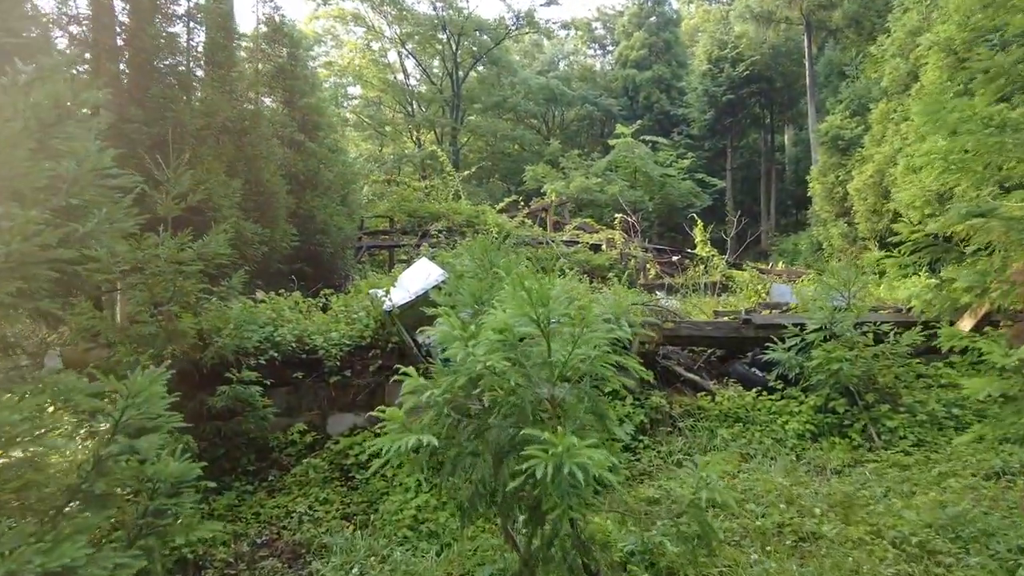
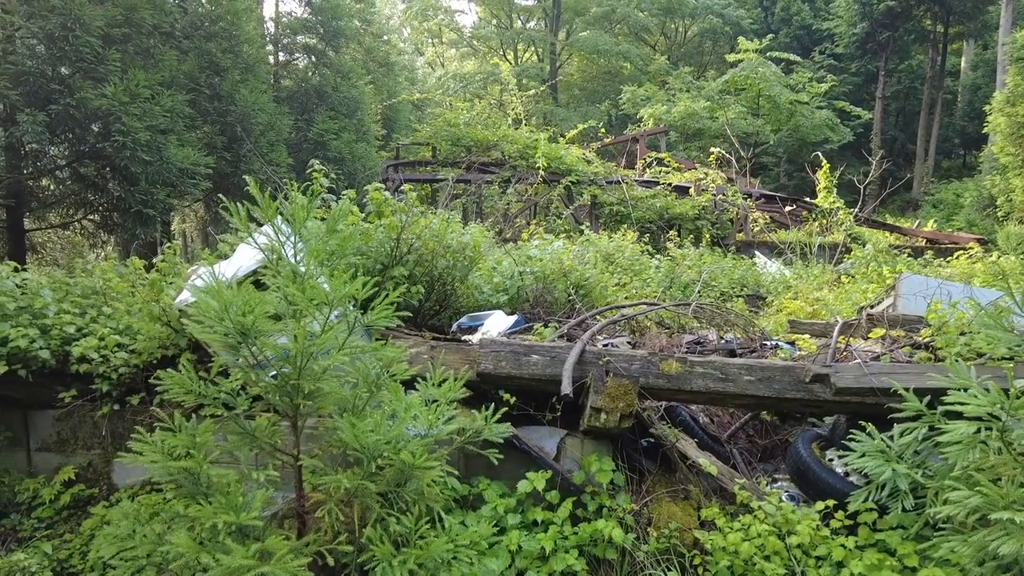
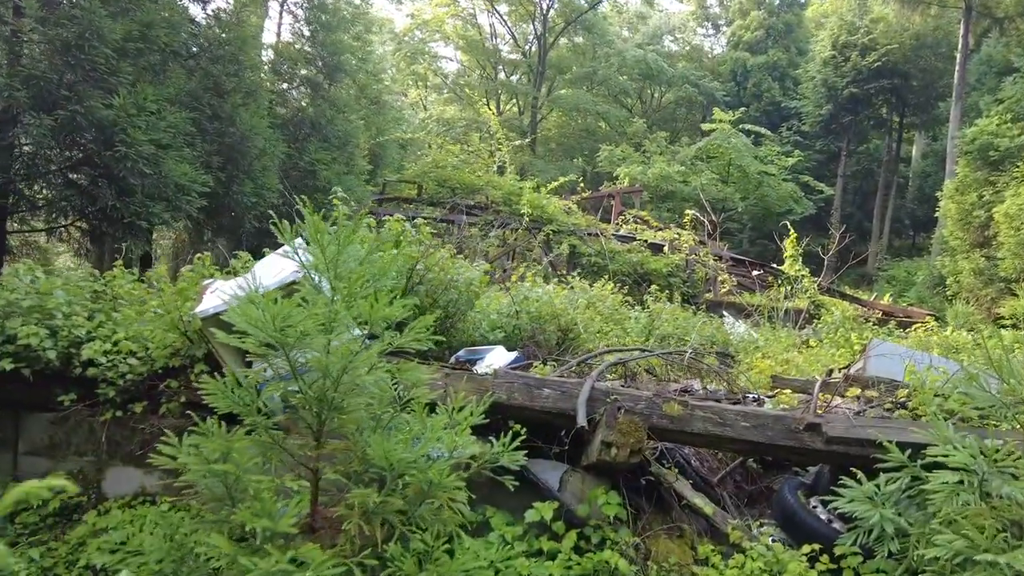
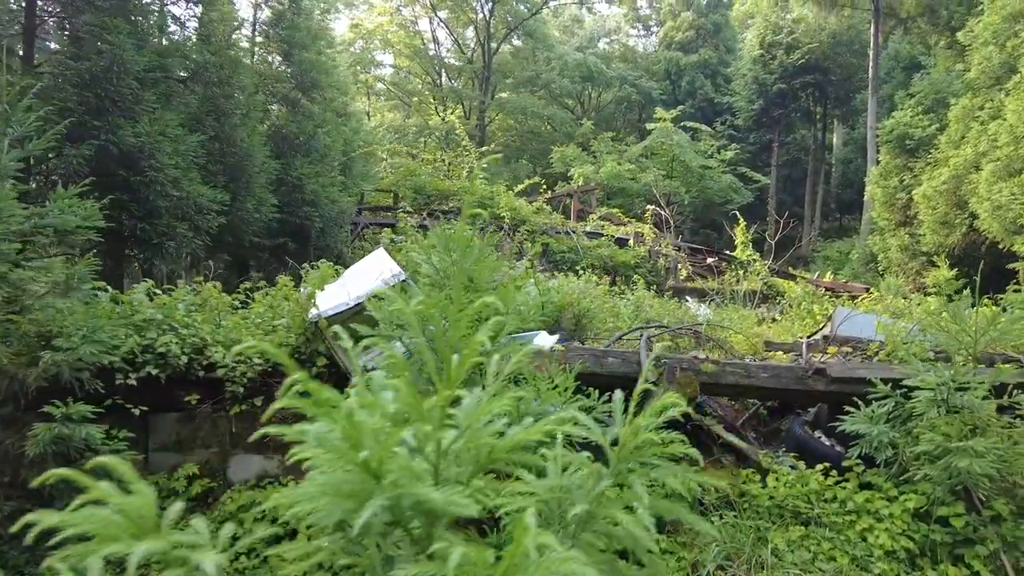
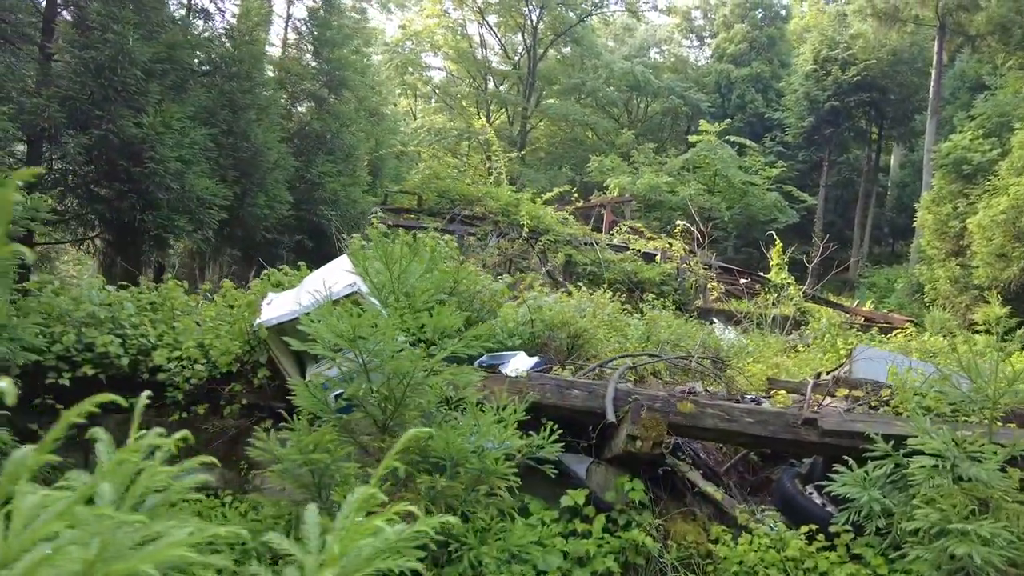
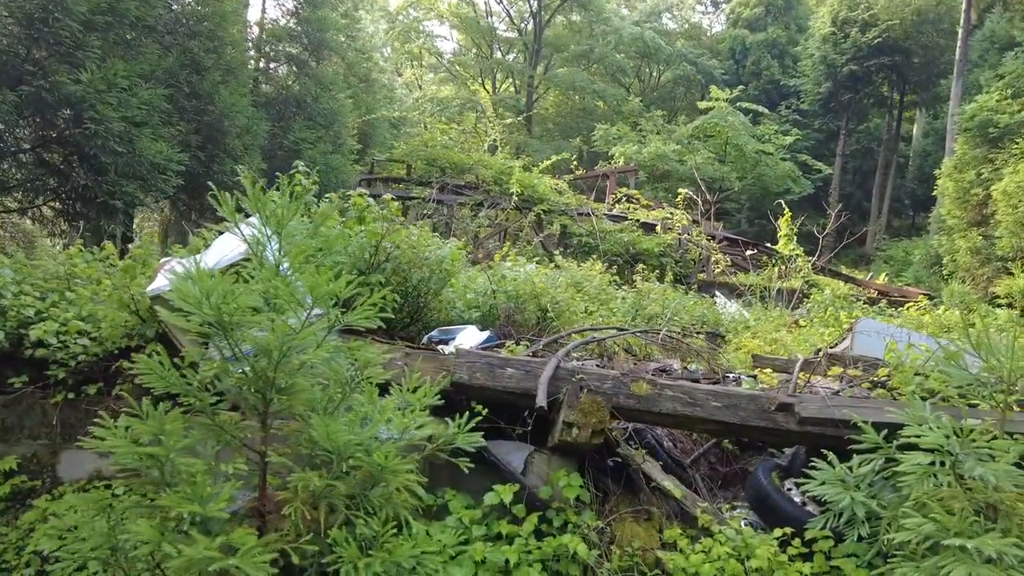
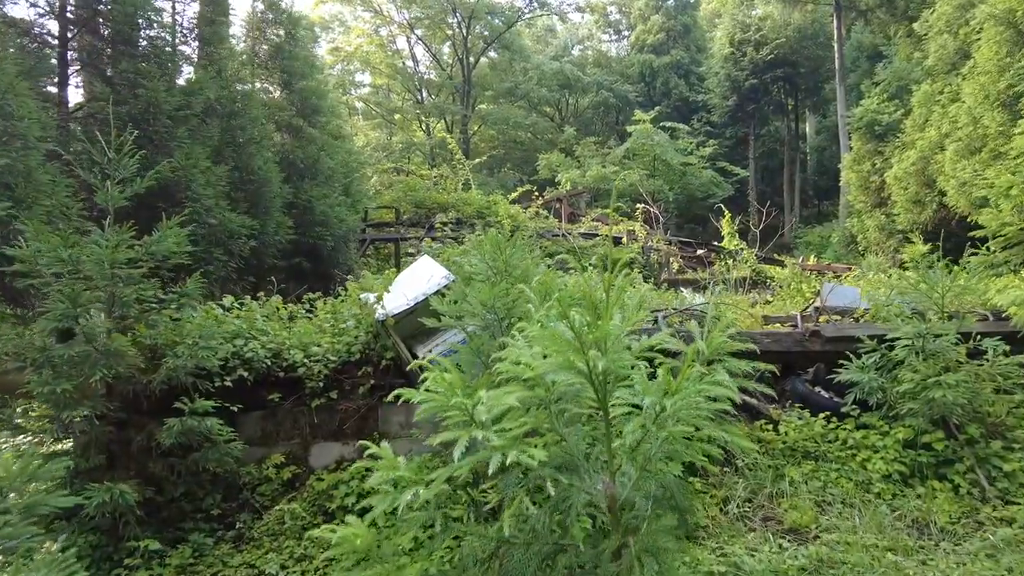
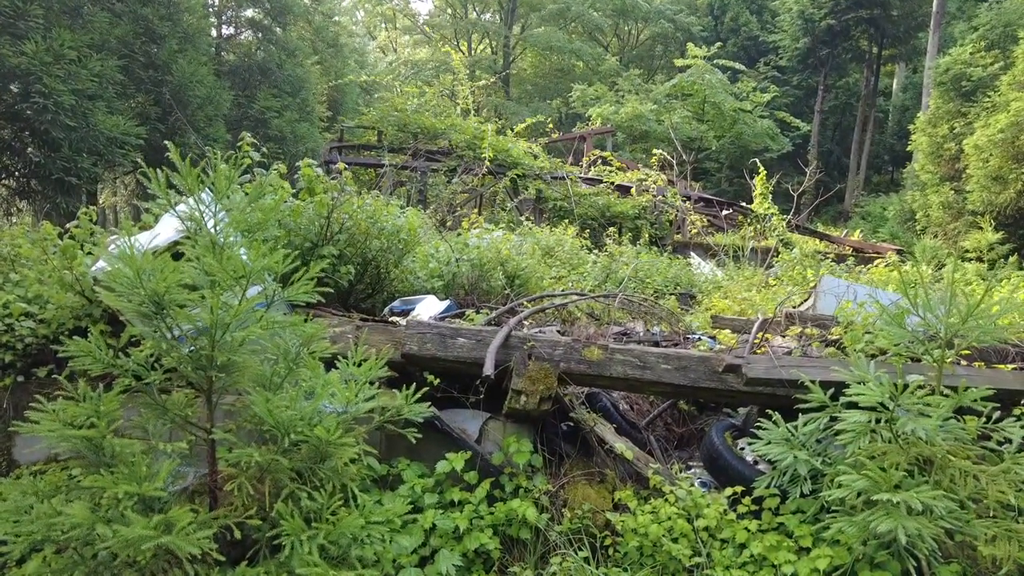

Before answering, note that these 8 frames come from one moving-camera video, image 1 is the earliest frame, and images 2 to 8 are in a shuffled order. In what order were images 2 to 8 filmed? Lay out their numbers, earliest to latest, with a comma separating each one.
7, 4, 5, 3, 6, 8, 2
